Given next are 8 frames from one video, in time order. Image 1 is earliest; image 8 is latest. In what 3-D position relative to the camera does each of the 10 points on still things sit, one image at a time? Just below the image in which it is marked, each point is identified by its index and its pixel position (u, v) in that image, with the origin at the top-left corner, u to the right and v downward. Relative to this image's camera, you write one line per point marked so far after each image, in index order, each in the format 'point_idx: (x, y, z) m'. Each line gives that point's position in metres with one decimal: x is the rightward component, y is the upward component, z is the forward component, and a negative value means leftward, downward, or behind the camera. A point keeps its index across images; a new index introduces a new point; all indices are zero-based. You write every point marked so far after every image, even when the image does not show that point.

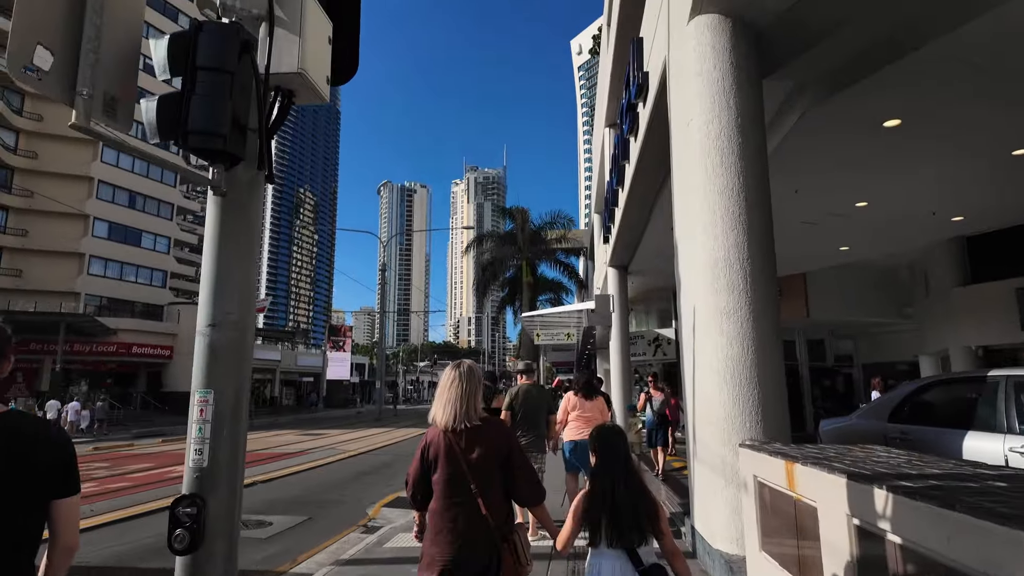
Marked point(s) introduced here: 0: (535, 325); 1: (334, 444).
0: (+0.8, -1.2, +19.6) m
1: (-5.1, -4.4, +16.7) m
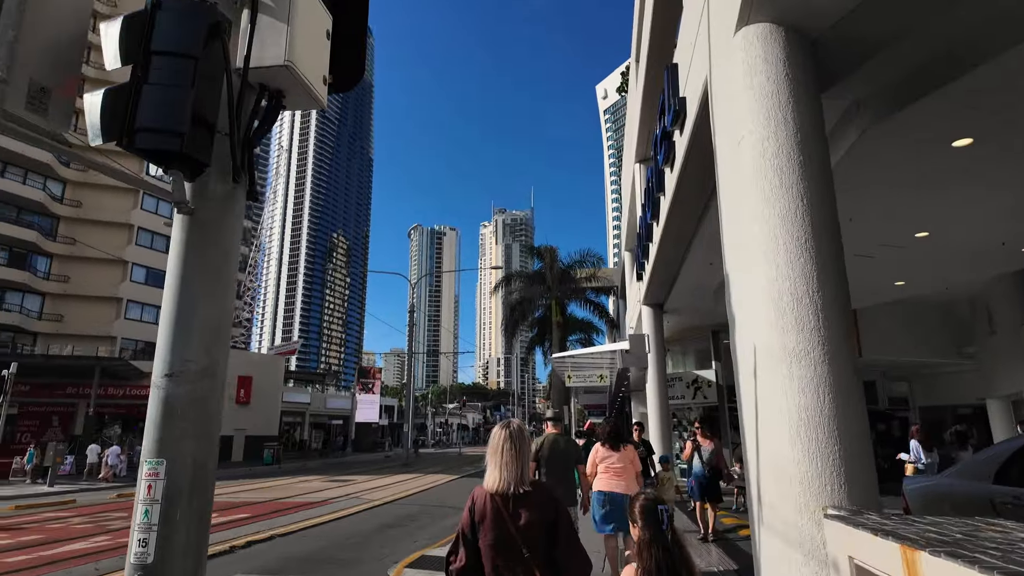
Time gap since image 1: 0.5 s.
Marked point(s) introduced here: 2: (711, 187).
0: (+1.7, -2.5, +19.0) m
1: (-4.2, -5.6, +16.1) m
2: (+2.7, +1.4, +7.8) m
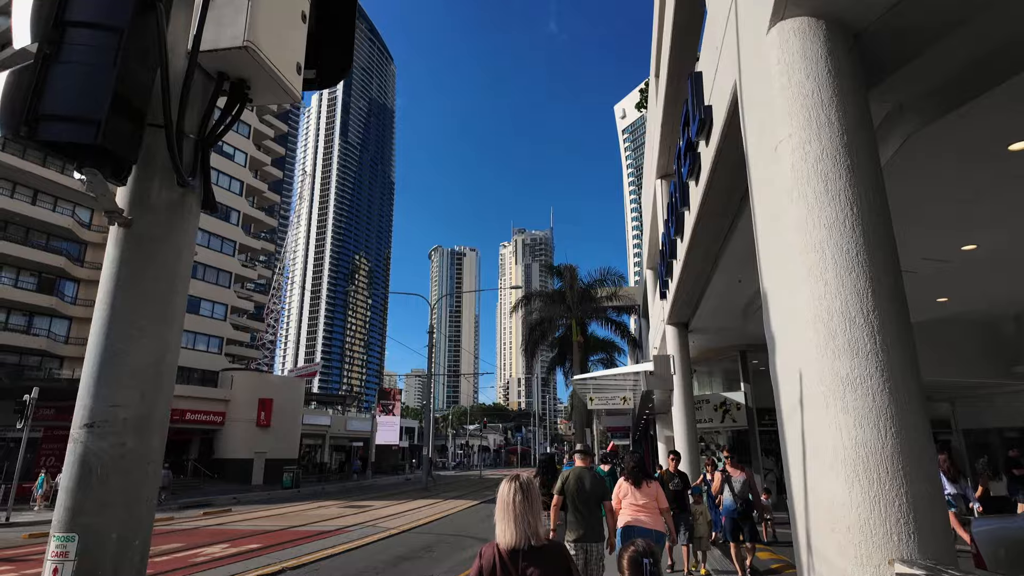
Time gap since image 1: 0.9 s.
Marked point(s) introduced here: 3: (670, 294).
0: (+2.4, -3.1, +18.4) m
1: (-3.7, -6.2, +15.7) m
2: (+2.9, +1.1, +7.4) m
3: (+3.4, -0.1, +12.5) m
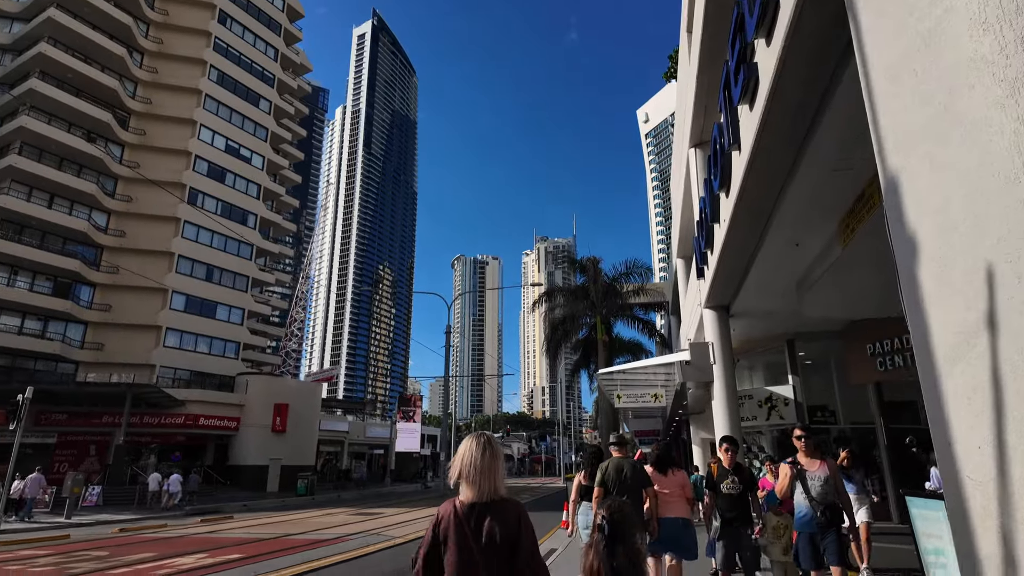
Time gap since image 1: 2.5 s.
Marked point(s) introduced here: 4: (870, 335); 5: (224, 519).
0: (+2.9, -2.8, +16.9) m
1: (-3.2, -5.8, +14.3) m
2: (+3.0, +1.7, +5.9) m
3: (+3.7, +0.3, +10.9) m
4: (+7.5, -1.0, +12.5) m
5: (-8.5, -6.8, +17.3) m
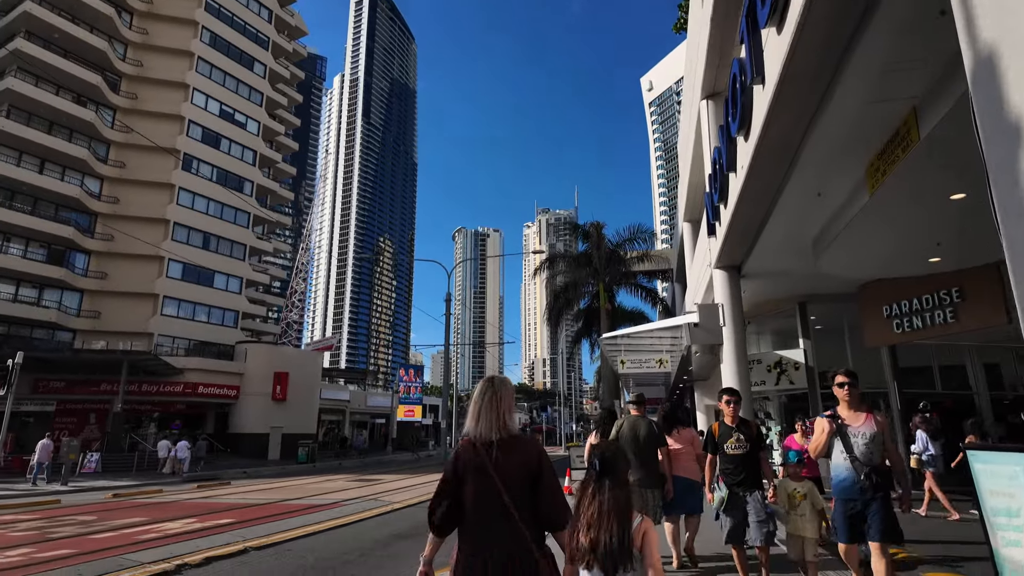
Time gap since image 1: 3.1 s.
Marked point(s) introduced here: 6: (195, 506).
0: (+3.0, -1.7, +16.4) m
1: (-3.1, -4.9, +14.0) m
2: (+3.0, +2.2, +5.3) m
3: (+3.7, +1.1, +10.4) m
4: (+7.5, -0.2, +12.0) m
5: (-8.5, -5.7, +17.1) m
6: (-6.0, -4.1, +11.2) m
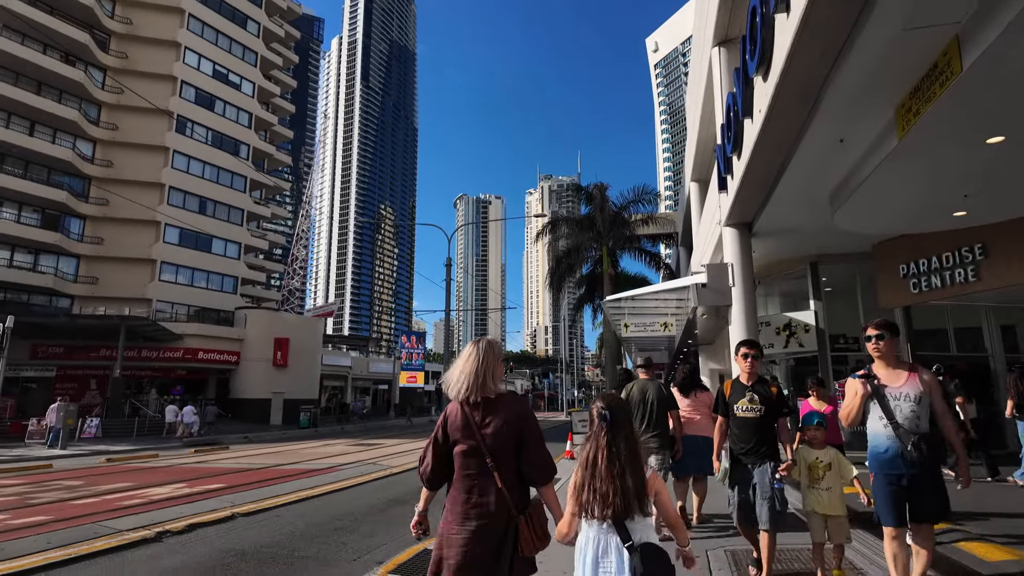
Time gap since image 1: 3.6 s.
0: (+3.0, -0.7, +16.0) m
1: (-3.1, -4.0, +13.8) m
2: (+3.0, +2.6, +4.6) m
3: (+3.7, +1.8, +9.8) m
4: (+7.5, +0.6, +11.4) m
5: (-8.5, -4.7, +17.0) m
6: (-6.0, -3.4, +10.9) m
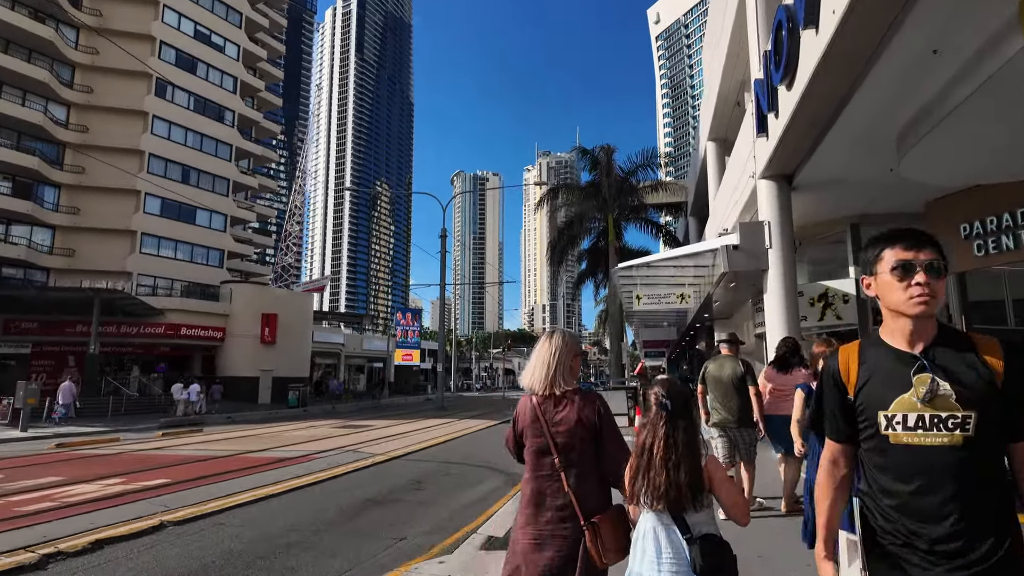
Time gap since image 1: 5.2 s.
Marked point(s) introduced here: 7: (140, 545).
0: (+3.0, +0.1, +14.5) m
1: (-3.1, -3.2, +12.4) m
2: (+3.0, +3.0, +3.0) m
3: (+3.7, +2.4, +8.2) m
4: (+7.6, +1.3, +9.9) m
5: (-8.5, -3.8, +15.5) m
6: (-6.0, -2.7, +9.5) m
7: (-3.1, -2.1, +4.8) m
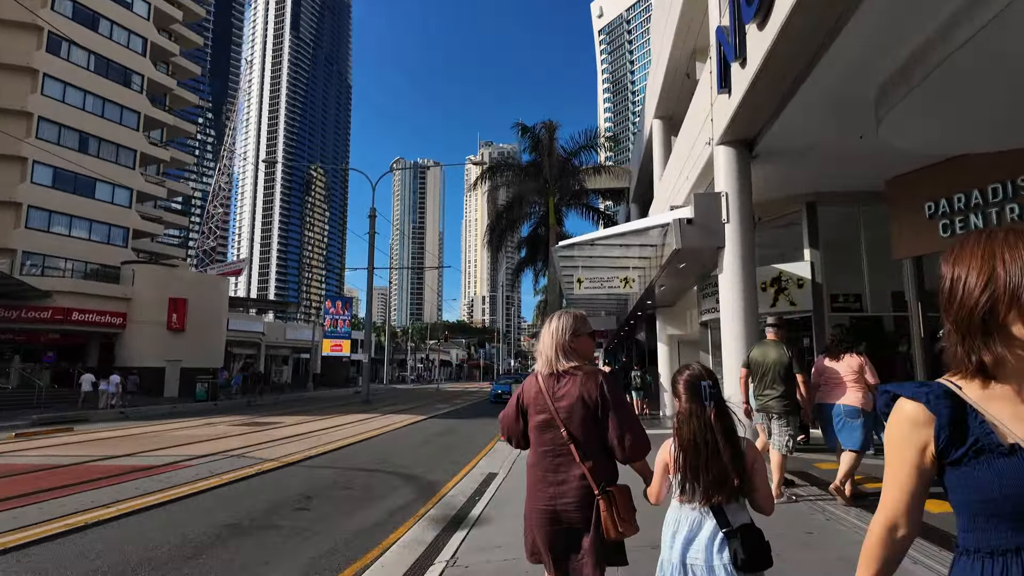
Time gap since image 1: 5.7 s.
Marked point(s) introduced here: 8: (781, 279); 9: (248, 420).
0: (+1.4, +0.5, +13.2) m
1: (-4.5, -2.8, +10.6) m
2: (+2.7, +3.3, +1.8) m
3: (+2.8, +2.7, +7.0) m
4: (+6.5, +1.5, +9.1) m
5: (-10.2, -3.2, +13.2) m
6: (-7.1, -2.3, +7.4) m
7: (-3.7, -1.8, +3.1) m
8: (+5.0, +0.2, +11.0) m
9: (-7.1, -3.6, +16.0) m
